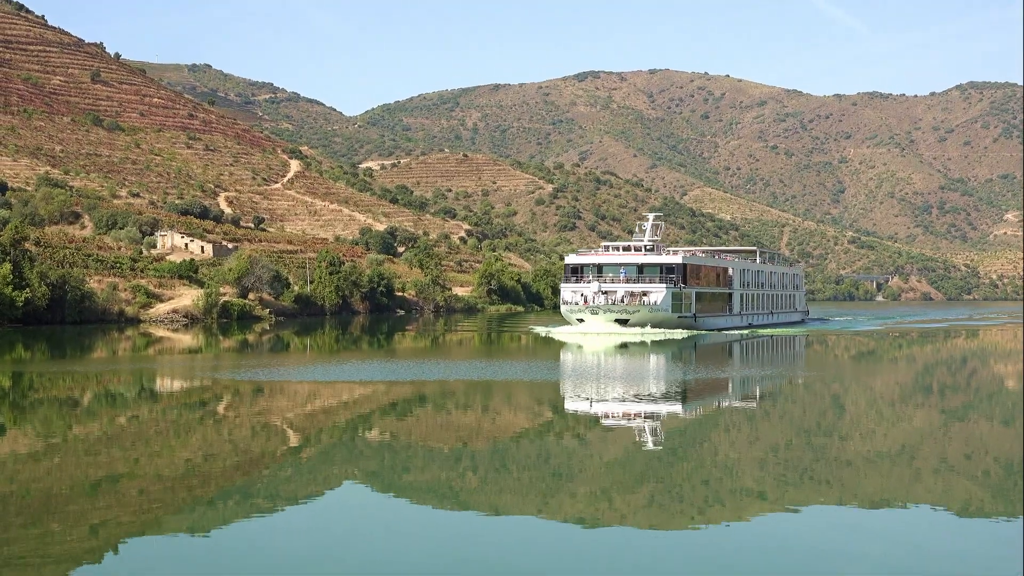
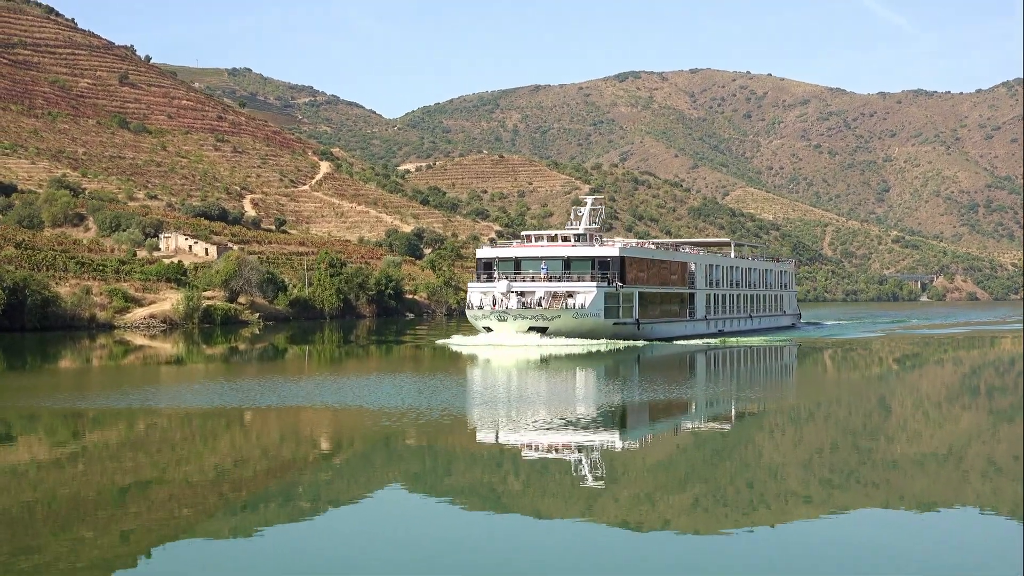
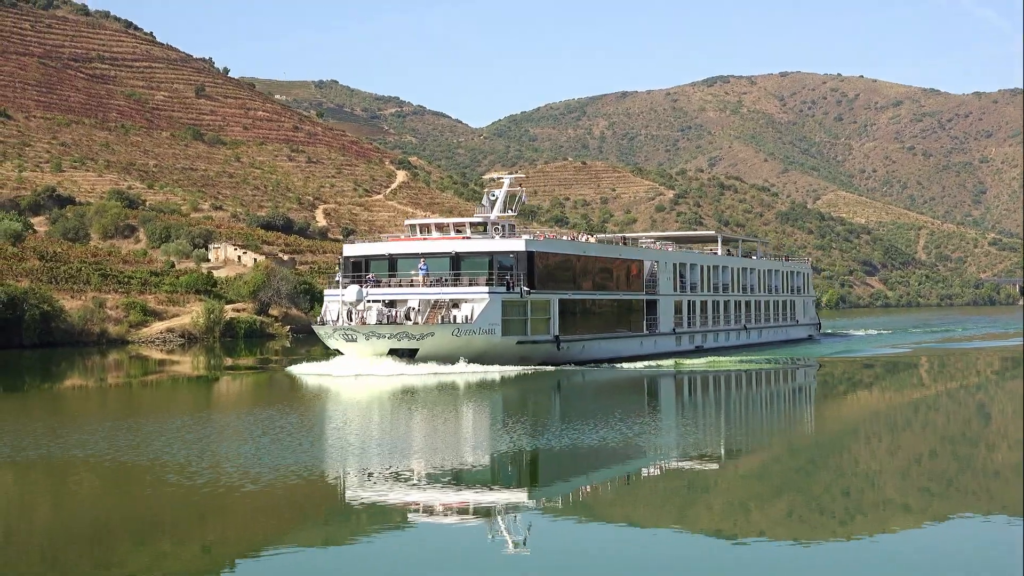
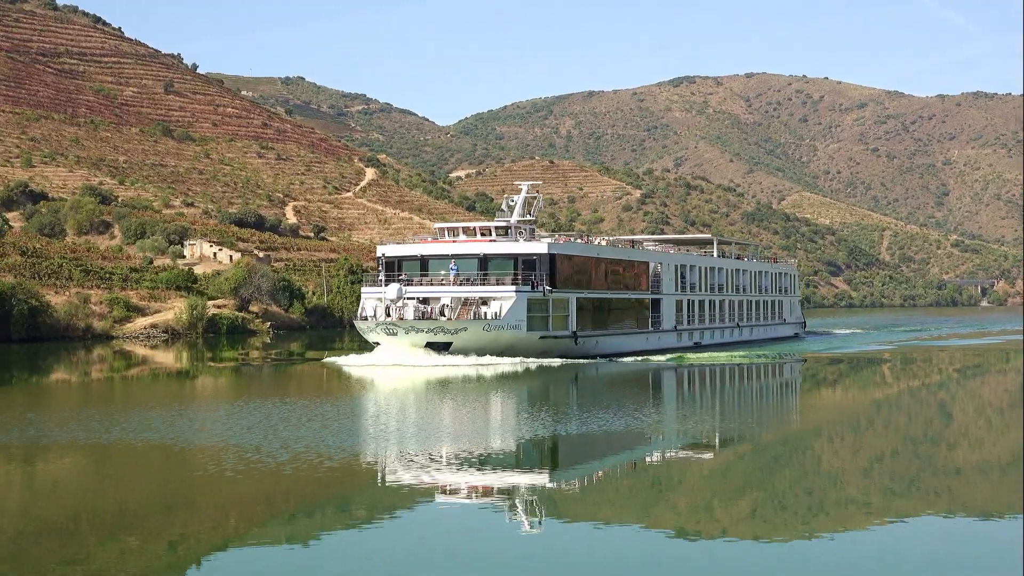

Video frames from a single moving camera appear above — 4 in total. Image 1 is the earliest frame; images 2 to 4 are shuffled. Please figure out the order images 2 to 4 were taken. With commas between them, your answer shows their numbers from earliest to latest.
2, 4, 3
